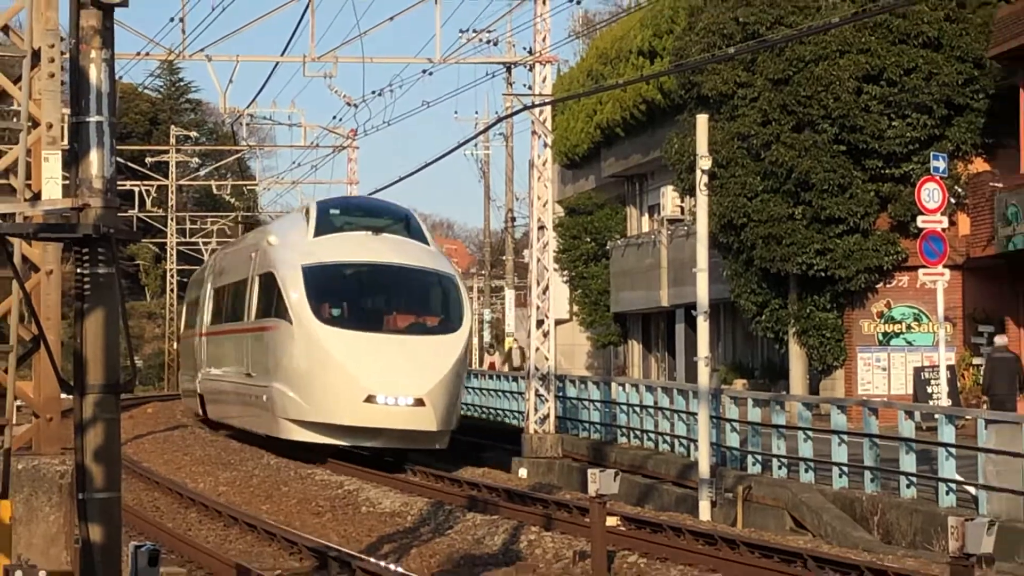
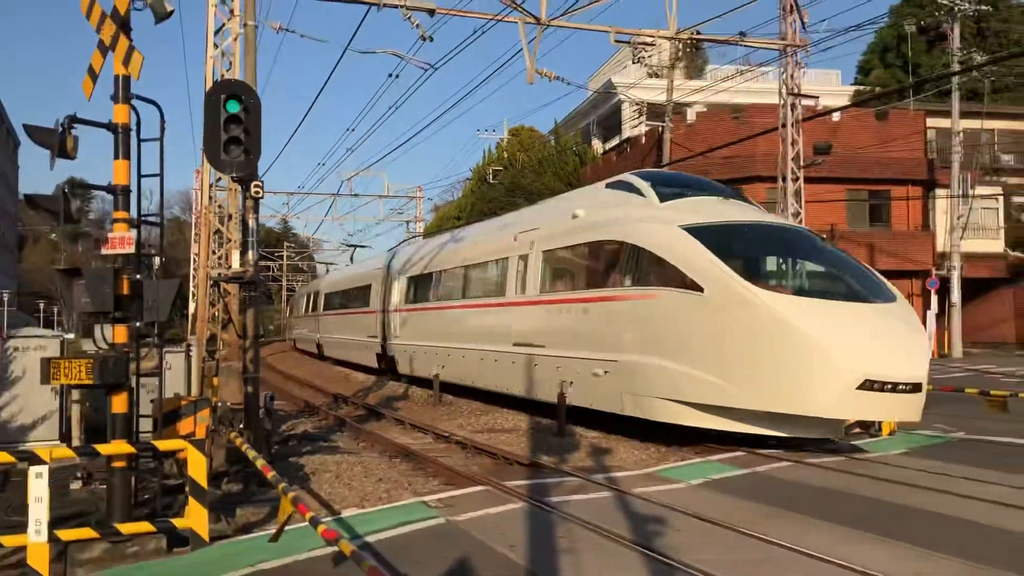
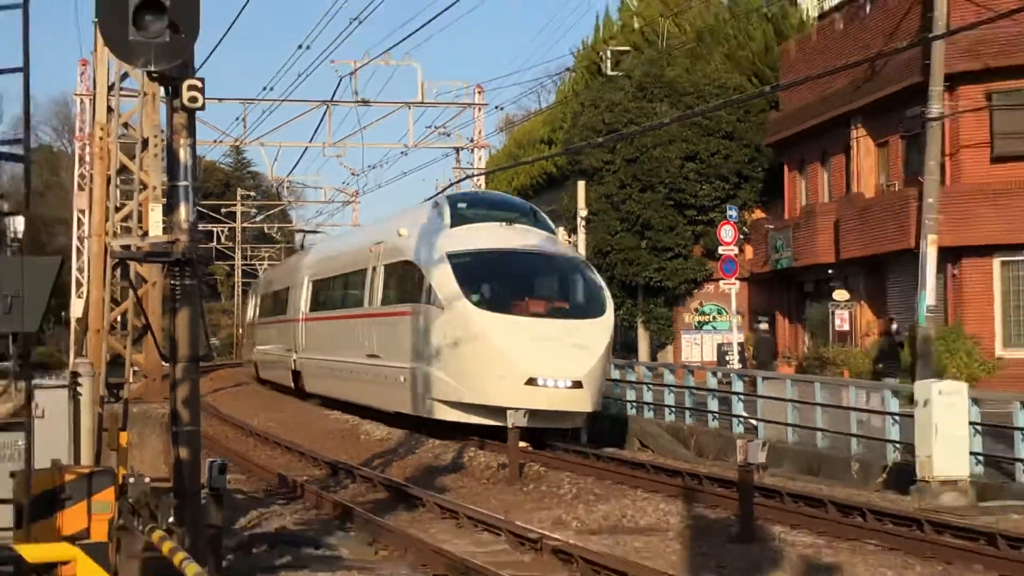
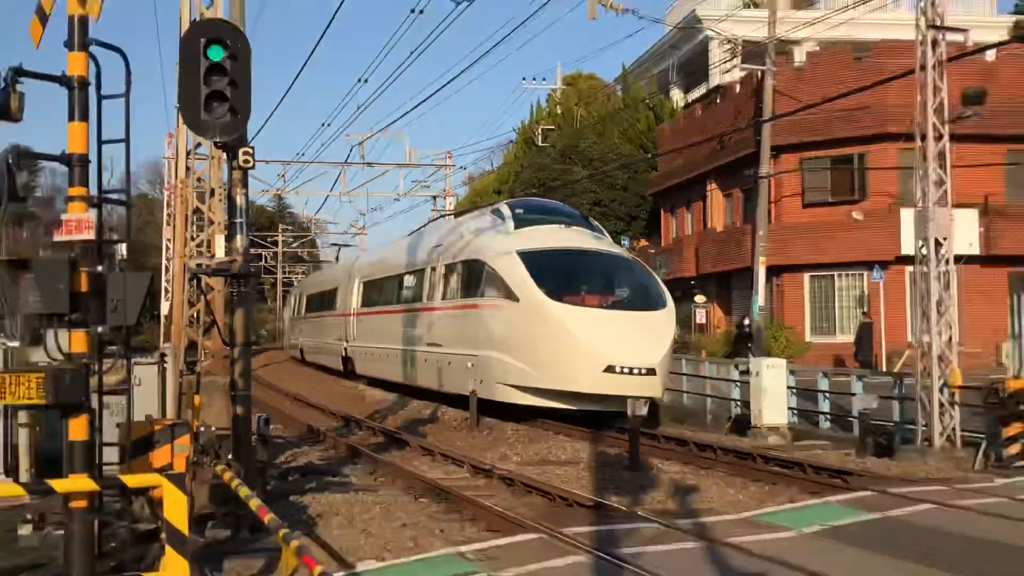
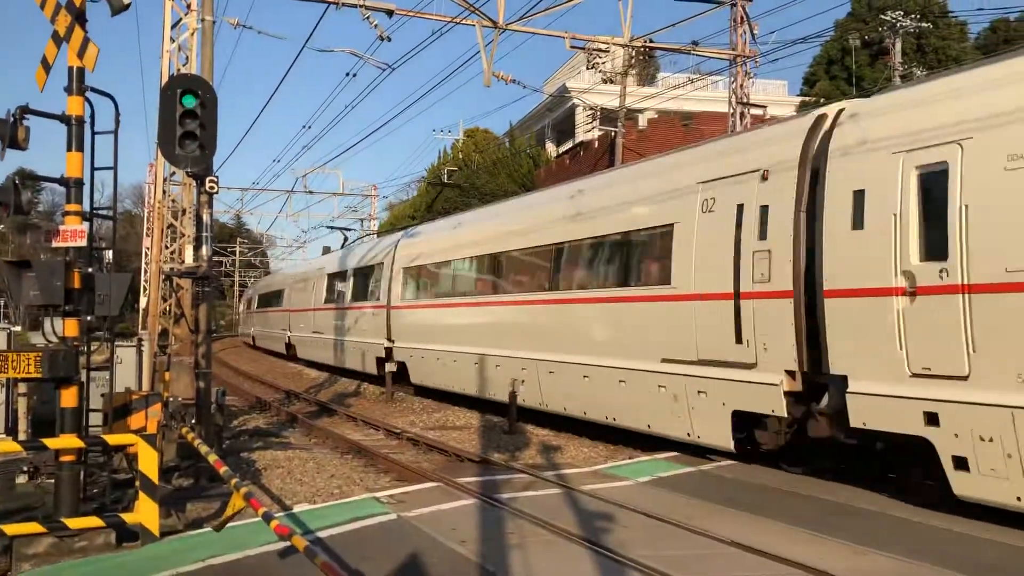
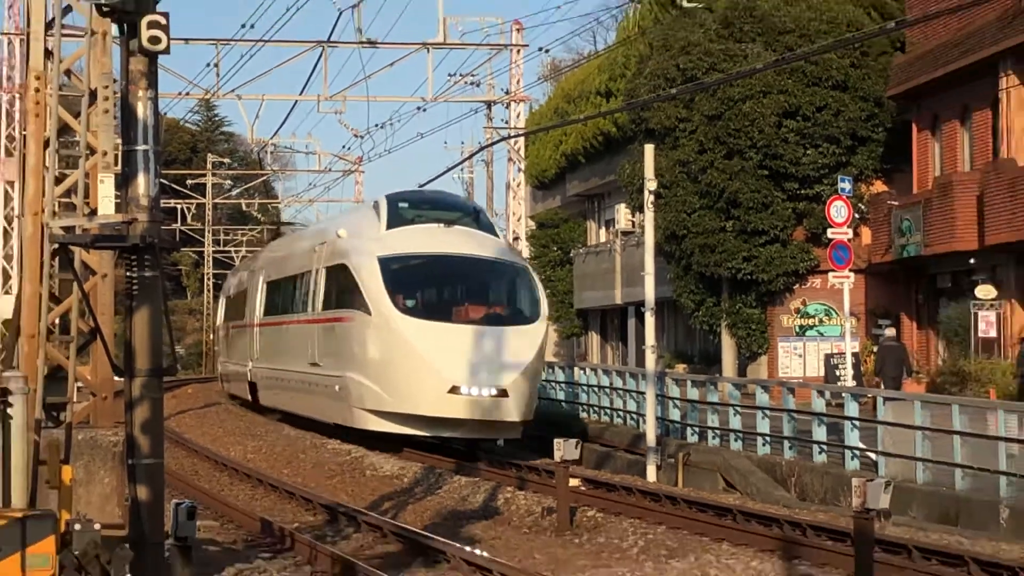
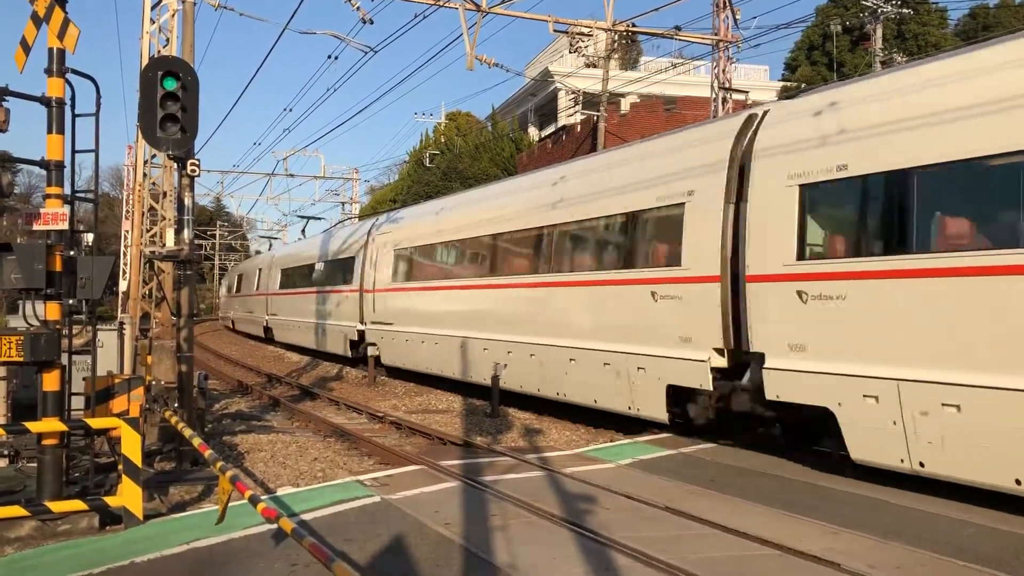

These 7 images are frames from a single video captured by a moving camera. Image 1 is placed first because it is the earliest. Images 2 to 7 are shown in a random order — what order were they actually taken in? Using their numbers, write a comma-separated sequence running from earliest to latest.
6, 3, 4, 2, 5, 7
